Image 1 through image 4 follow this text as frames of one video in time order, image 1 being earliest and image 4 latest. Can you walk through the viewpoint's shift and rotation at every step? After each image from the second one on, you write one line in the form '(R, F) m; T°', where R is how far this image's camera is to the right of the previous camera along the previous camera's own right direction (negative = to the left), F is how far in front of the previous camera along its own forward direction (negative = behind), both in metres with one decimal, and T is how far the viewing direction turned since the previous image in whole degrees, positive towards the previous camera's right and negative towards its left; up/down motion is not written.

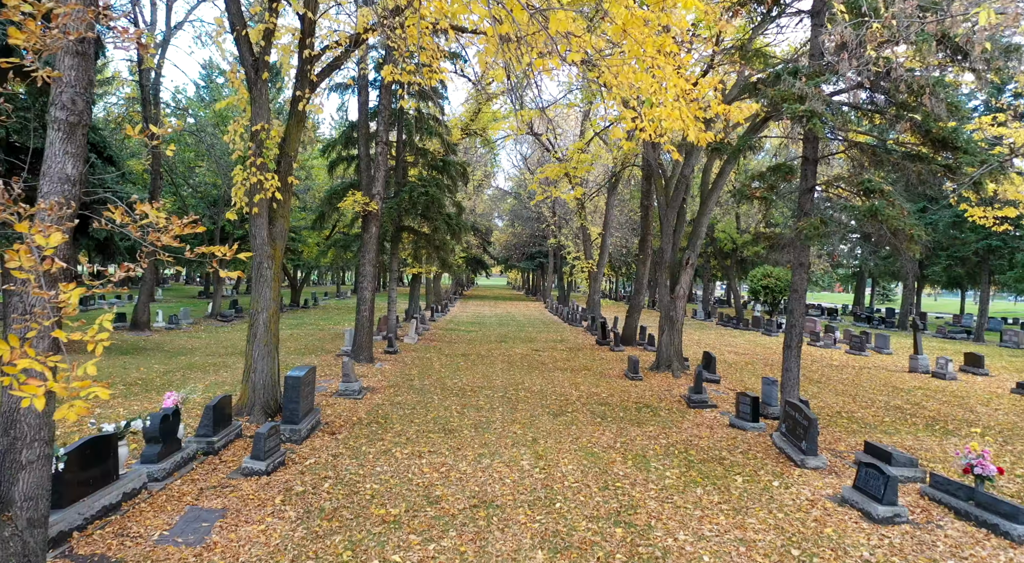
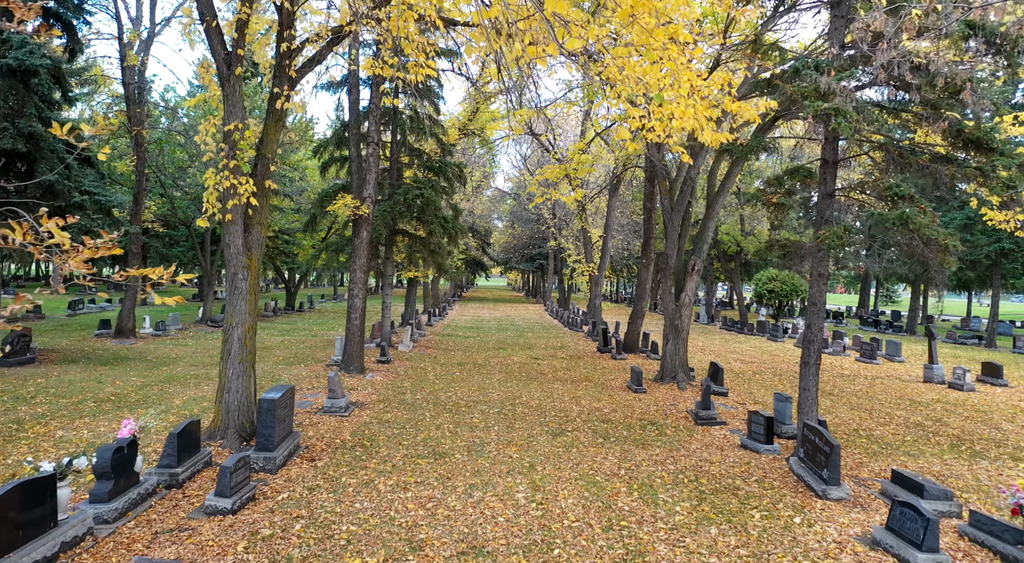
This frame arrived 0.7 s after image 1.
(+0.1, +0.7) m; 0°
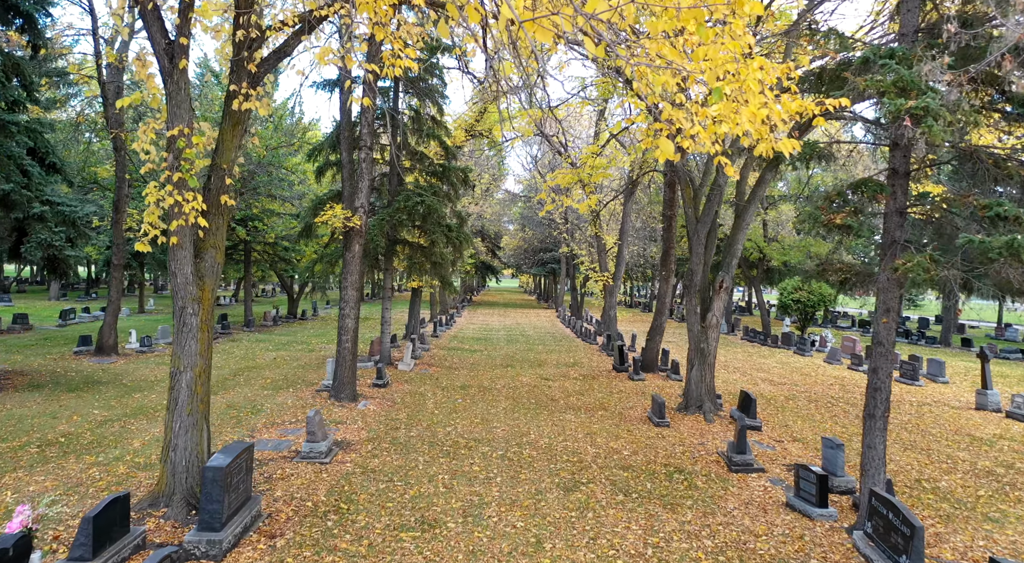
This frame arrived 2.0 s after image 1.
(+0.1, +1.4) m; -1°
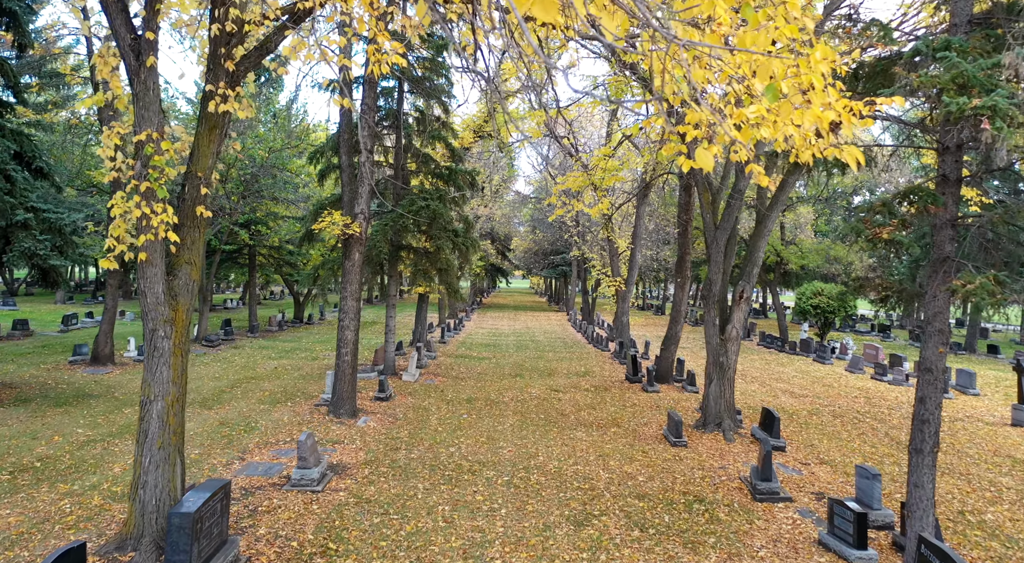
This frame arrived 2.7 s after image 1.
(+0.1, +0.7) m; -1°
